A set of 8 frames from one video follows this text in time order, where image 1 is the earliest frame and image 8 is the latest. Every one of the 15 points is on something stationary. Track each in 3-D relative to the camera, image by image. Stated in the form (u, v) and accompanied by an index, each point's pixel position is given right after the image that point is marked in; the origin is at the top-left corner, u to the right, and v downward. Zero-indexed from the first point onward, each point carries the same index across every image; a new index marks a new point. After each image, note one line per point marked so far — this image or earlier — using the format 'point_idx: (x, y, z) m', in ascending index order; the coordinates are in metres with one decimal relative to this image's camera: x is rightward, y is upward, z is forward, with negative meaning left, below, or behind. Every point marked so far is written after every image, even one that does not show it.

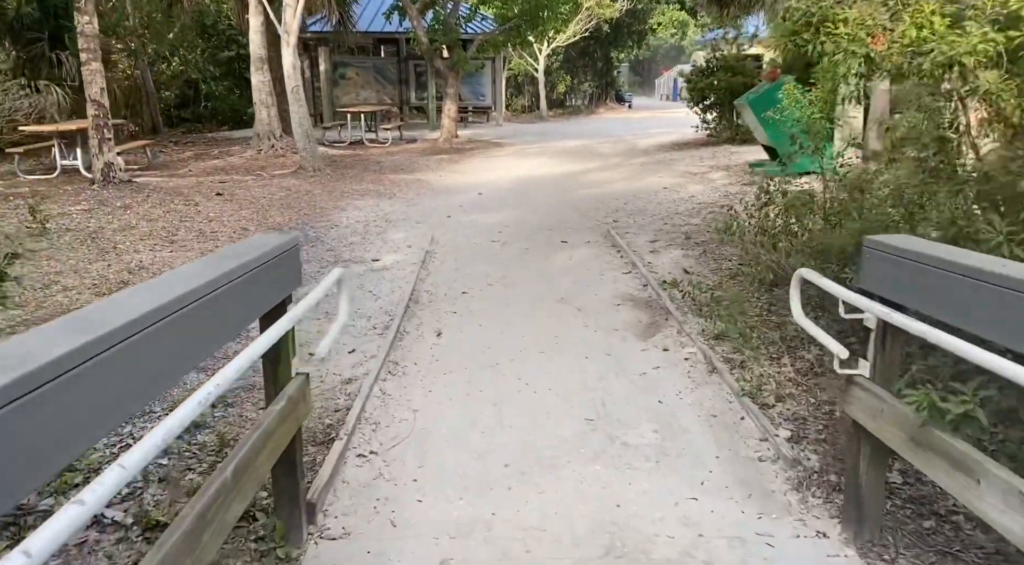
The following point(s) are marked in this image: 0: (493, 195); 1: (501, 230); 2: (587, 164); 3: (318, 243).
0: (-0.3, +1.3, +11.3) m
1: (-0.1, +0.6, +8.7) m
2: (+1.5, +2.5, +15.6) m
3: (-1.9, +0.4, +7.4) m
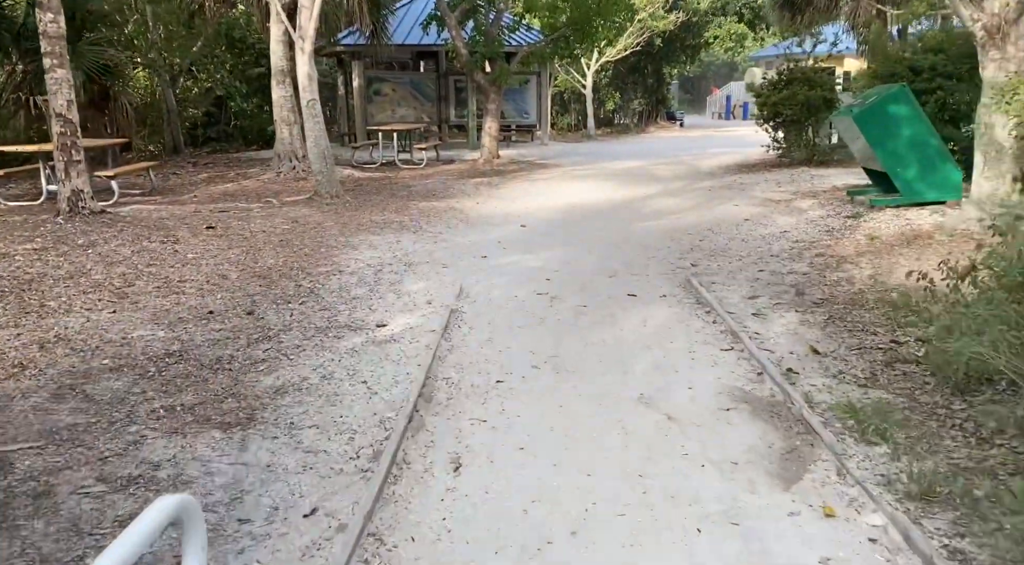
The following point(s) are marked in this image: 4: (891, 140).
0: (+0.4, +0.7, +9.5) m
1: (+0.3, +0.1, +6.8) m
2: (+2.4, +1.7, +13.6) m
3: (-1.5, -0.1, +5.7) m
4: (+4.4, +1.7, +8.6) m
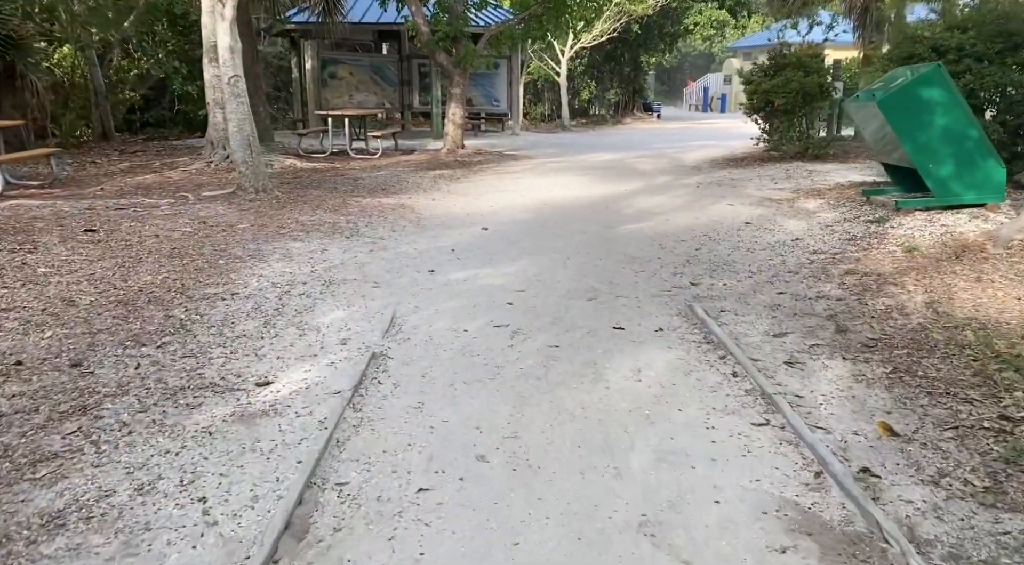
0: (-0.1, +0.5, +8.0) m
1: (0.0, -0.1, +5.3) m
2: (+1.8, +1.6, +12.2) m
3: (-1.8, -0.3, +4.1) m
4: (+4.0, +1.5, +7.2) m
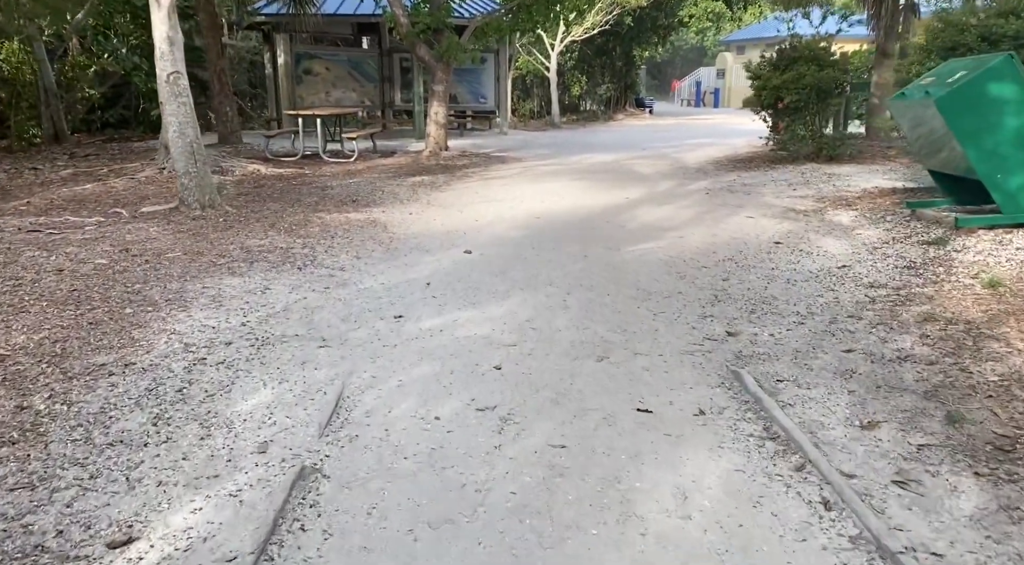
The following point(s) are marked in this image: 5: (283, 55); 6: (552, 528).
0: (-0.2, +0.2, +6.7) m
1: (-0.1, -0.4, +4.1) m
2: (+1.7, +1.3, +11.0) m
3: (-1.9, -0.6, +2.8) m
4: (+3.9, +1.2, +6.1) m
5: (-5.5, +5.4, +17.8) m
6: (+0.1, -0.8, +2.5) m
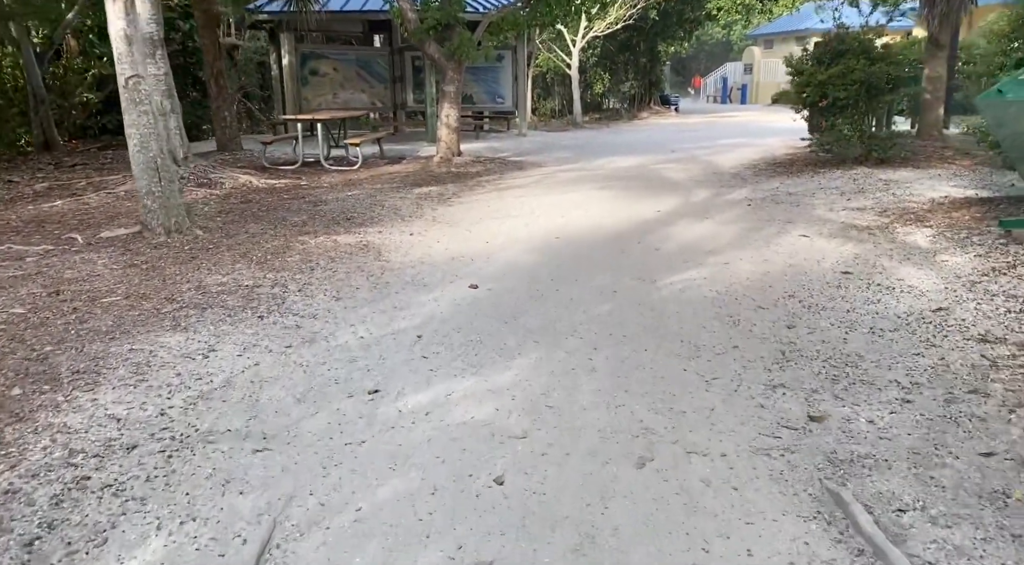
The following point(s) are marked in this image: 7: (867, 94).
0: (-0.1, -0.1, +5.6) m
1: (0.0, -0.8, +2.9) m
2: (+1.9, +1.1, +9.8) m
3: (-1.9, -1.0, +1.8) m
4: (+4.0, +0.9, +4.8) m
5: (-5.0, +5.1, +16.8) m
6: (+0.1, -1.2, +1.4) m
7: (+5.8, +3.1, +12.2) m
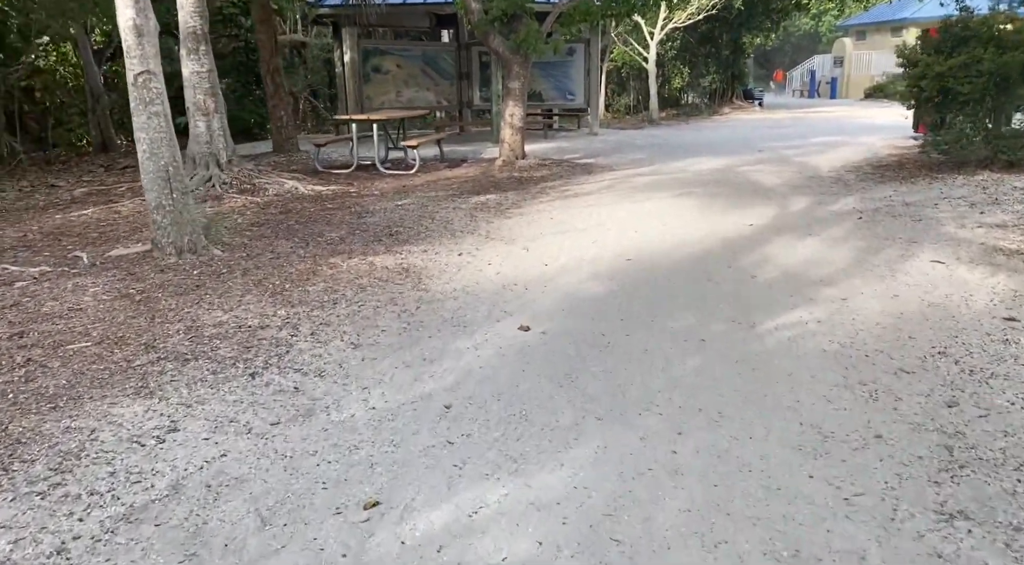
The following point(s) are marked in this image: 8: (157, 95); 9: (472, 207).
0: (+0.3, -0.3, +4.5) m
1: (+0.1, -1.0, +1.8) m
2: (+2.7, +0.8, +8.5) m
3: (-1.9, -1.2, +0.9) m
4: (+4.3, +0.6, +3.3) m
5: (-3.5, +5.0, +16.1) m
6: (+0.1, -1.4, +0.3) m
7: (+6.8, +2.8, +10.5) m
8: (-2.7, +1.4, +5.7) m
9: (-0.4, +0.9, +8.6) m
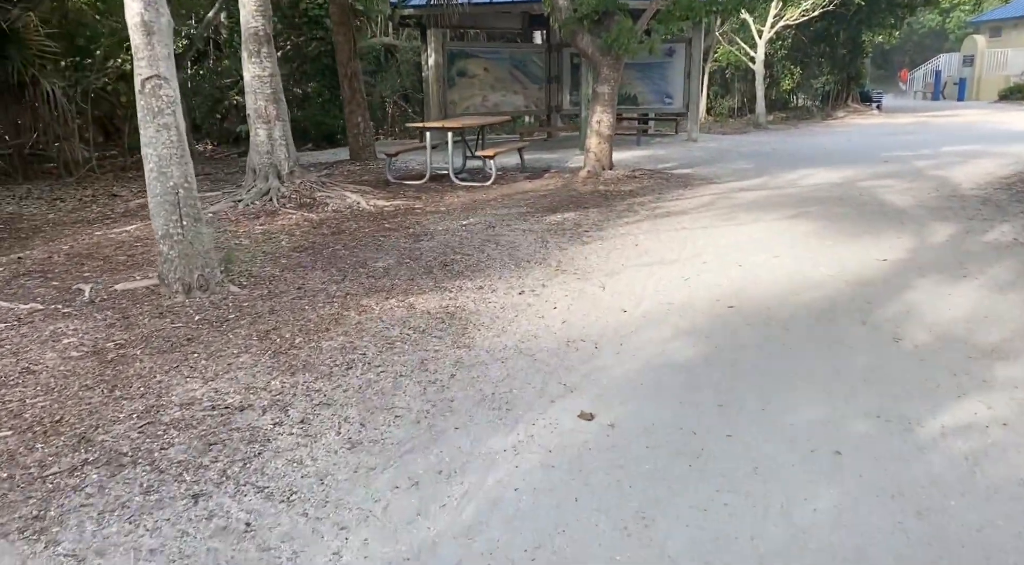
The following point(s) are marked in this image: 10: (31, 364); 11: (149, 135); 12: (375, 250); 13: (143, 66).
0: (+0.6, -0.7, +3.3) m
1: (0.0, -1.4, +0.7) m
2: (+3.4, +0.3, +6.9) m
3: (-2.1, -1.5, 0.0) m
4: (+4.4, +0.1, +1.6) m
5: (-1.6, +4.7, +15.2) m
6: (-0.2, -1.8, -0.8) m
7: (+7.9, +2.2, +8.4) m
8: (-2.2, +1.2, +4.8) m
9: (+0.4, +0.5, +7.5) m
10: (-2.4, -0.4, +3.8) m
11: (-2.3, +1.0, +4.8) m
12: (-1.2, +0.3, +6.6) m
13: (-2.4, +1.4, +4.7) m
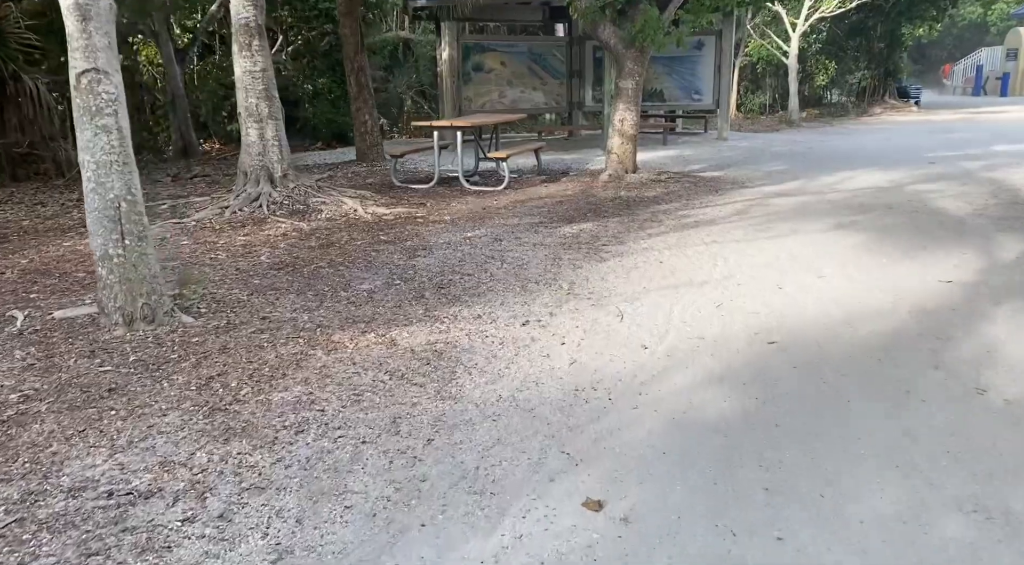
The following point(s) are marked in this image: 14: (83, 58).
0: (+0.5, -0.9, +2.5) m
1: (-0.2, -1.6, -0.1) m
2: (+3.5, +0.1, +6.0) m
3: (-2.3, -1.7, -0.7) m
4: (+4.3, -0.1, +0.7) m
5: (-1.3, +4.6, +14.5) m
6: (-0.4, -2.0, -1.6) m
7: (+8.0, +2.0, +7.4) m
8: (-2.2, +1.0, +4.1) m
9: (+0.4, +0.4, +6.7) m
10: (-2.5, -0.6, +3.0) m
11: (-2.3, +0.8, +4.1) m
12: (-1.1, +0.1, +5.8) m
13: (-2.4, +1.2, +4.0) m
14: (-2.3, +1.2, +4.0) m
